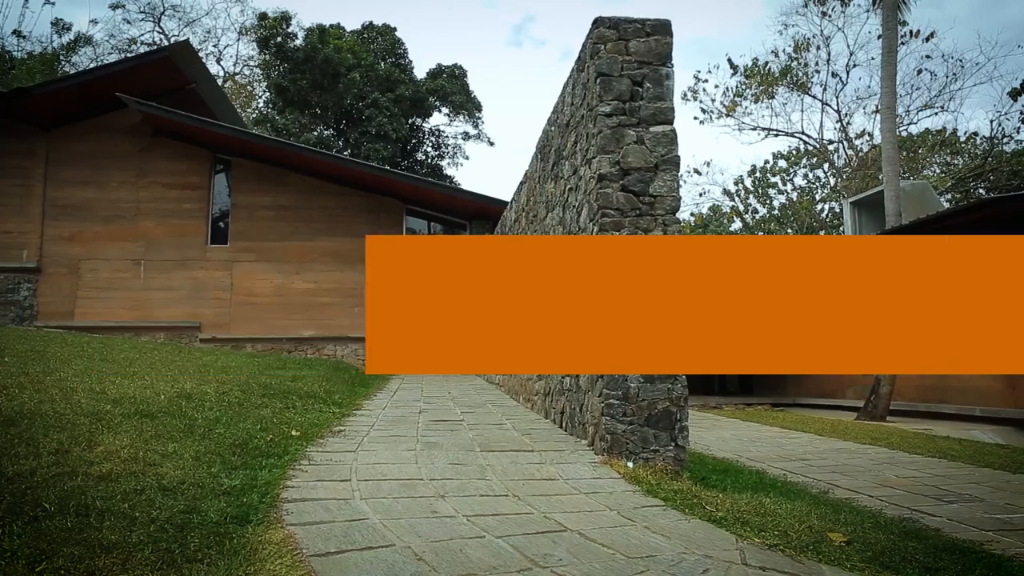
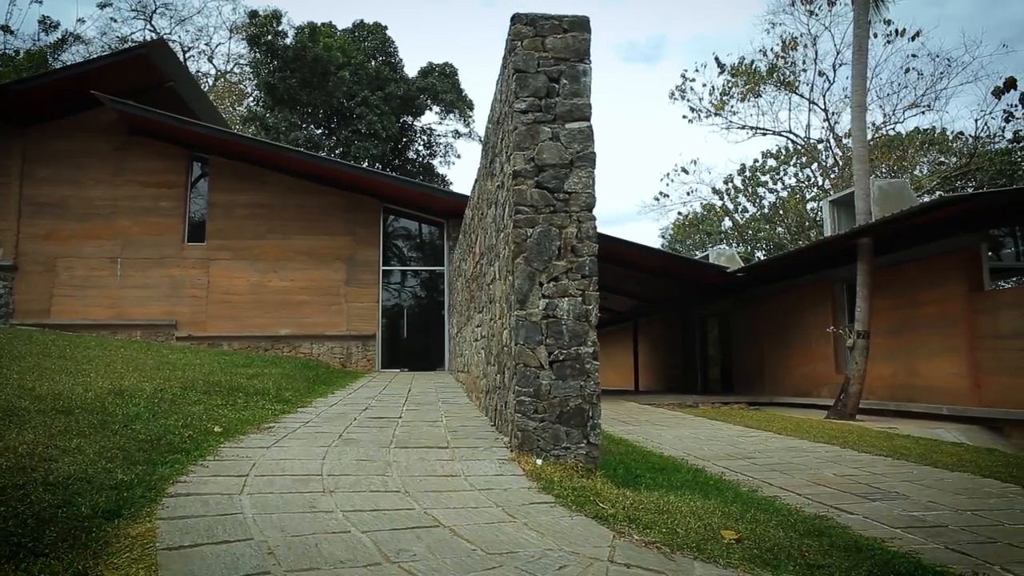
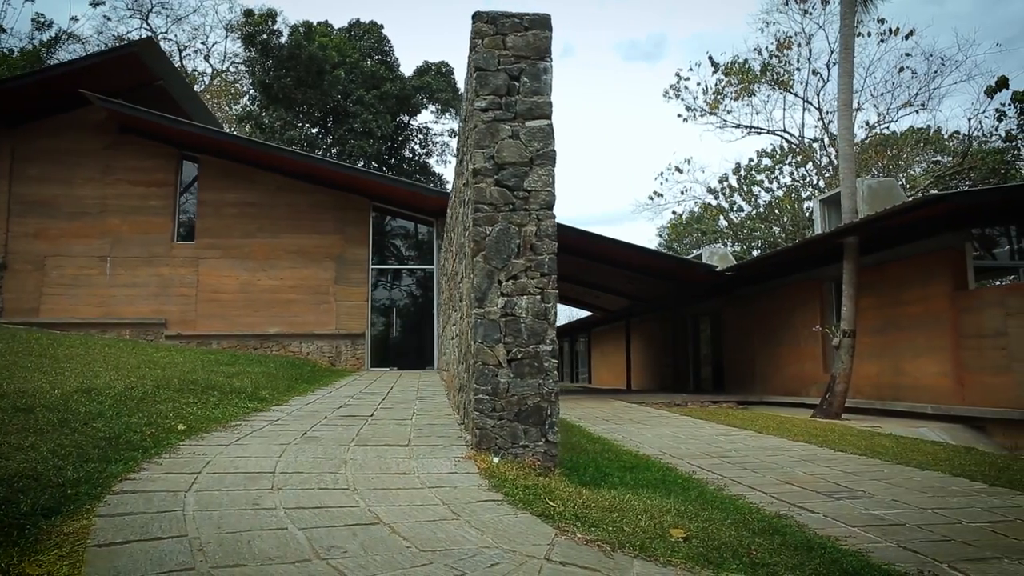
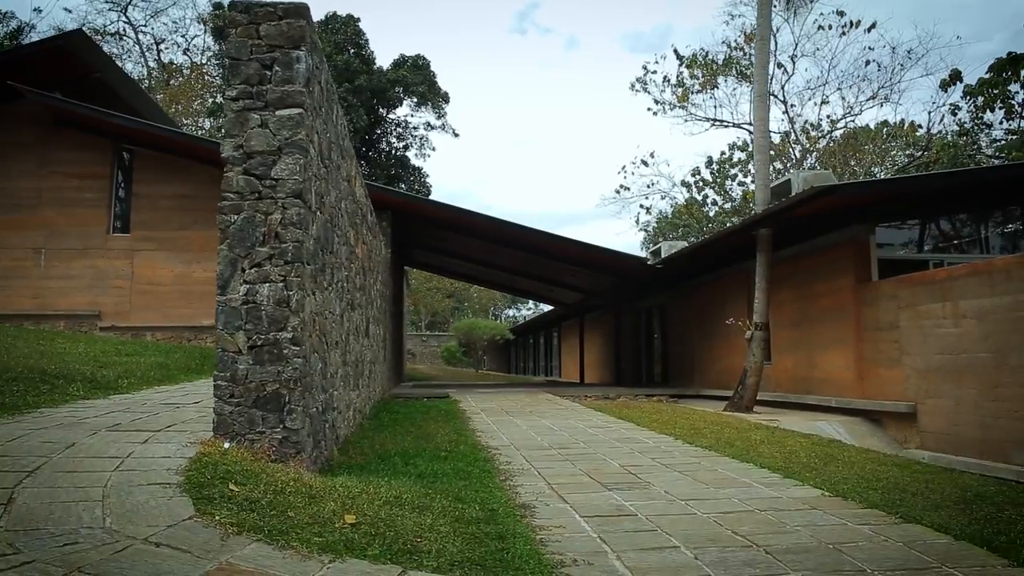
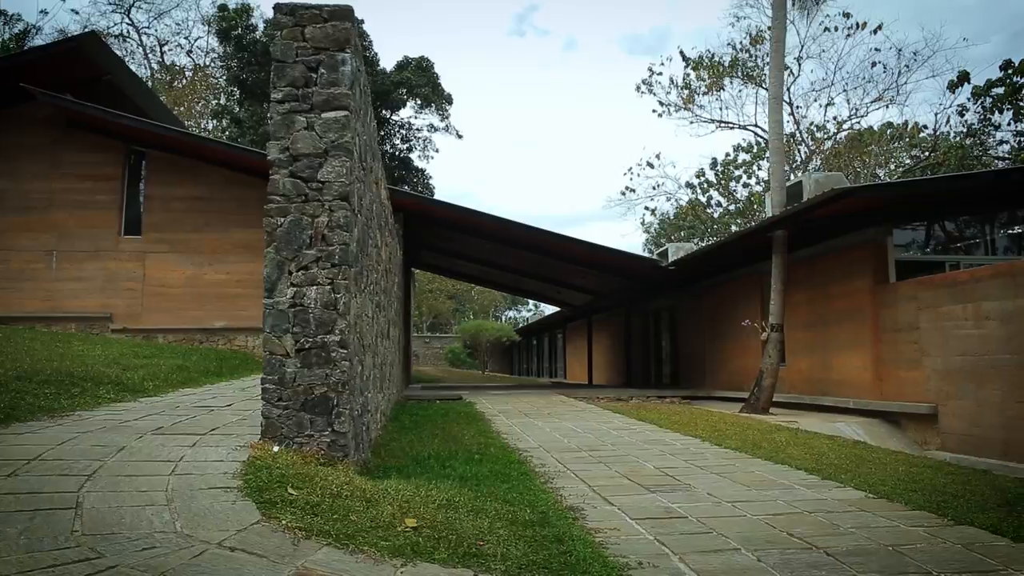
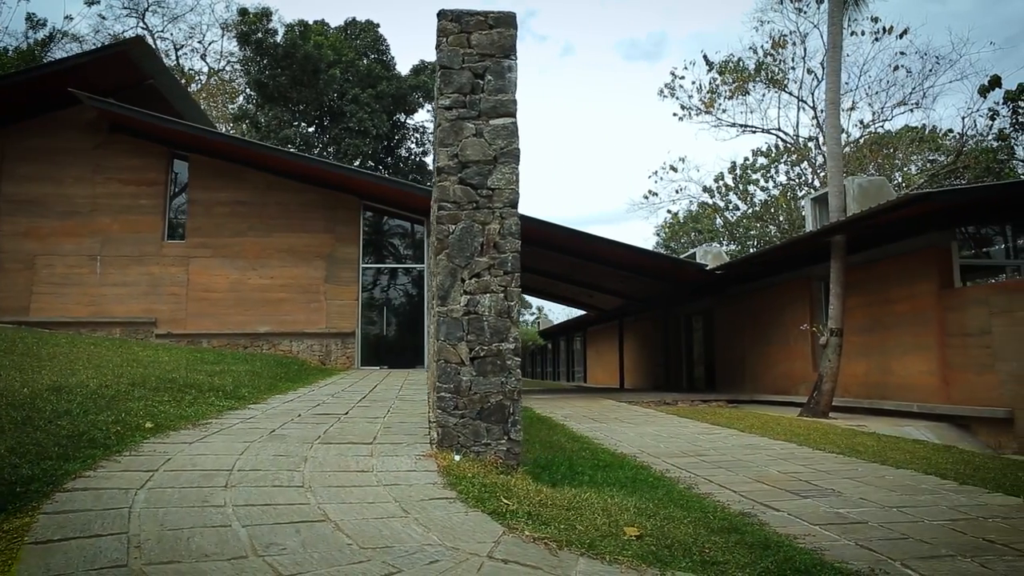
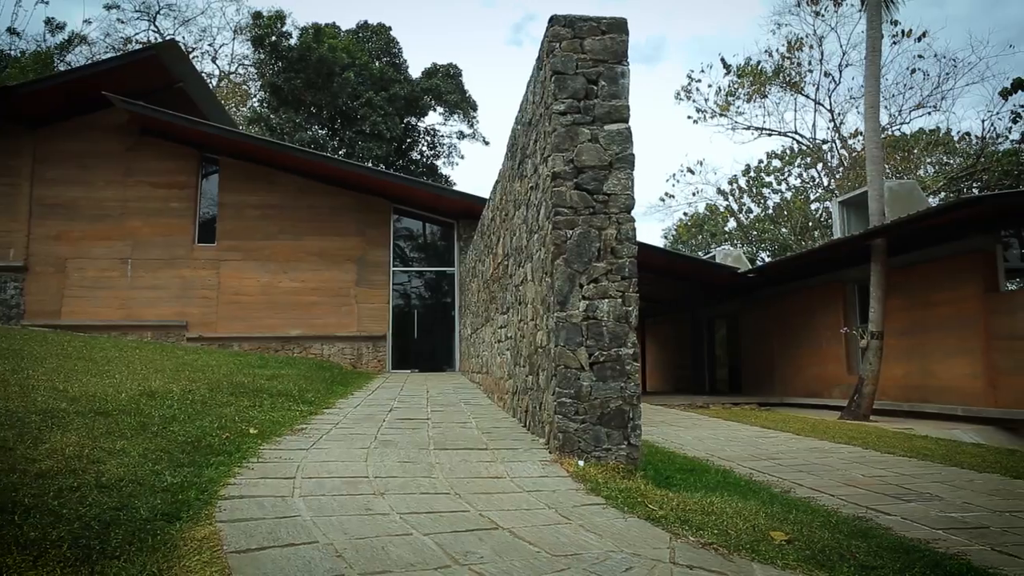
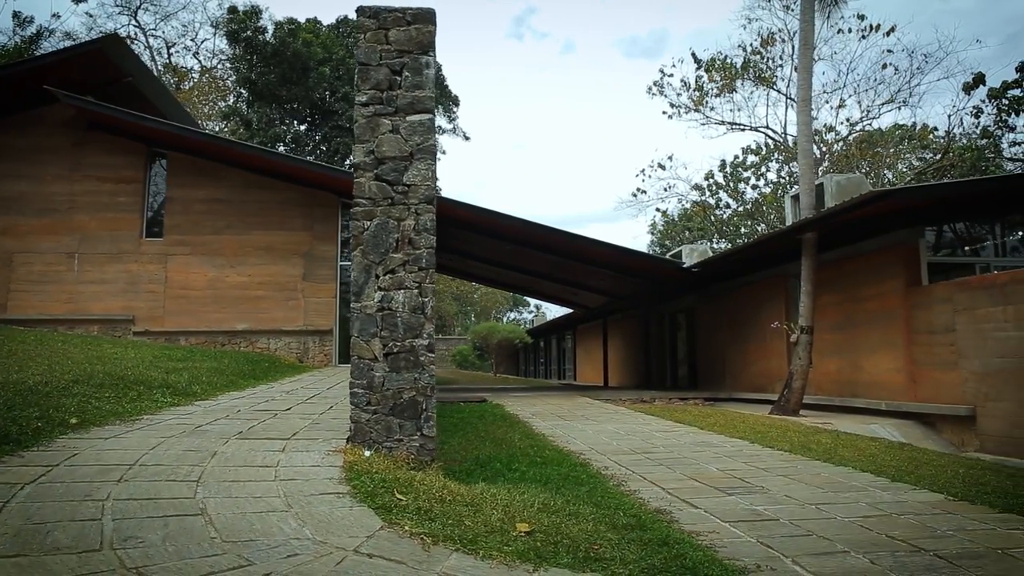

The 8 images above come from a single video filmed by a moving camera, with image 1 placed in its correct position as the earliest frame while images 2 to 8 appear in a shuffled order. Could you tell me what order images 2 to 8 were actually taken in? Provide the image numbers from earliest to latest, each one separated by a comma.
7, 2, 3, 6, 8, 5, 4
